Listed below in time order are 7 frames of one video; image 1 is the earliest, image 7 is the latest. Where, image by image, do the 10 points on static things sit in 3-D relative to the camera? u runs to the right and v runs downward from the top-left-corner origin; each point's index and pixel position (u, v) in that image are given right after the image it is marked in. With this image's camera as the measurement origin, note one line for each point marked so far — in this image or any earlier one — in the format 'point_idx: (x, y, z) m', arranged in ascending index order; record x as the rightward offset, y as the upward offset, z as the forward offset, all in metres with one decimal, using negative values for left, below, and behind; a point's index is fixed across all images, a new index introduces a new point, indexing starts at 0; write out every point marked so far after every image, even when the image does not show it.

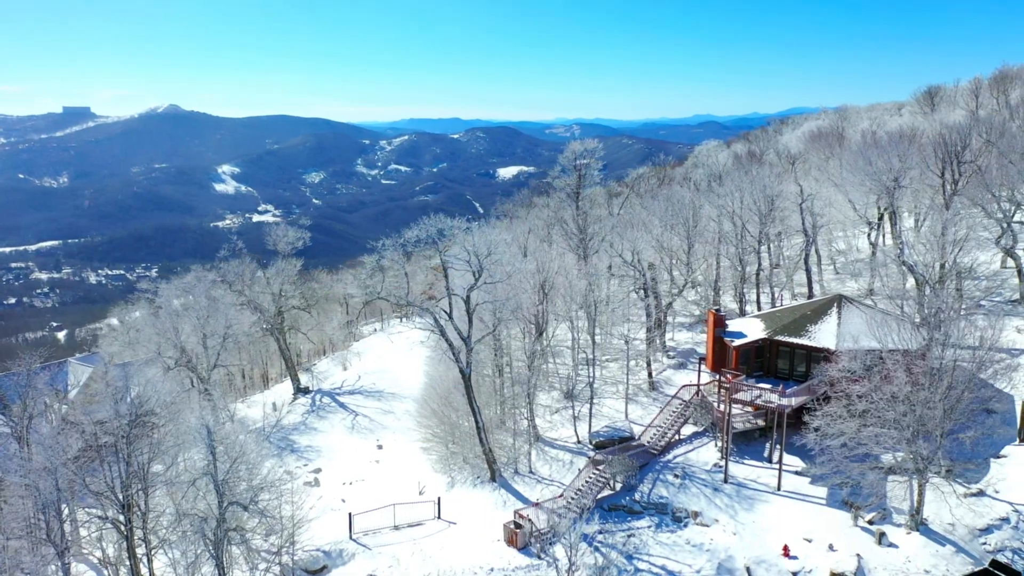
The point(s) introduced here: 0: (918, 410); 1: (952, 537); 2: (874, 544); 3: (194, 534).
0: (+10.7, -3.2, +16.3) m
1: (+11.3, -6.3, +15.8) m
2: (+9.5, -6.6, +16.1) m
3: (-10.1, -7.9, +19.9) m
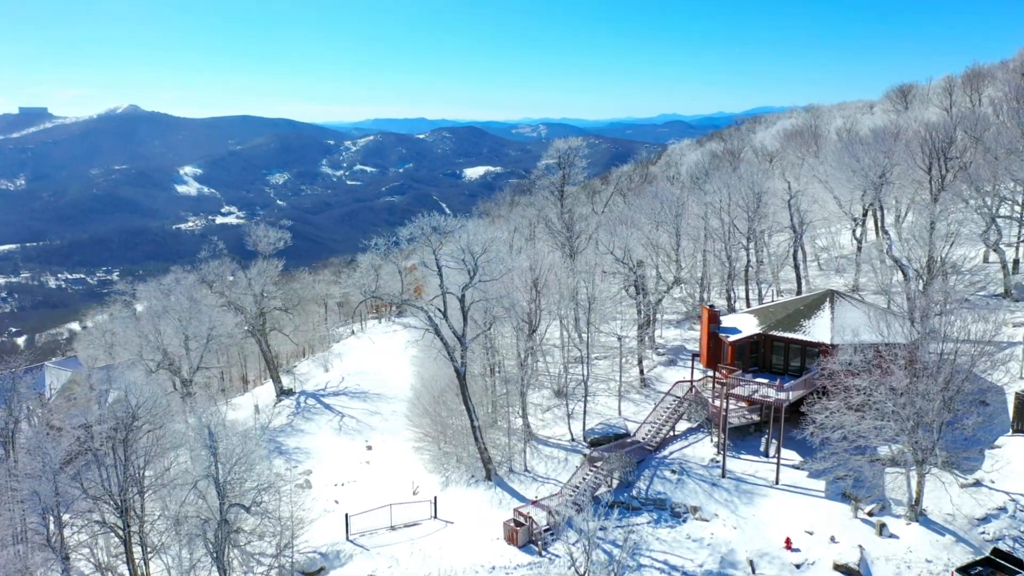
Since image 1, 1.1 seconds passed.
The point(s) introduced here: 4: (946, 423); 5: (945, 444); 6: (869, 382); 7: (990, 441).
0: (+10.8, -3.1, +16.5) m
1: (+11.4, -6.2, +16.0) m
2: (+9.6, -6.5, +16.3) m
3: (-10.1, -7.9, +19.6) m
4: (+11.9, -3.7, +16.8) m
5: (+13.7, -4.6, +18.3) m
6: (+10.5, -2.7, +17.7) m
7: (+14.3, -4.5, +18.2) m
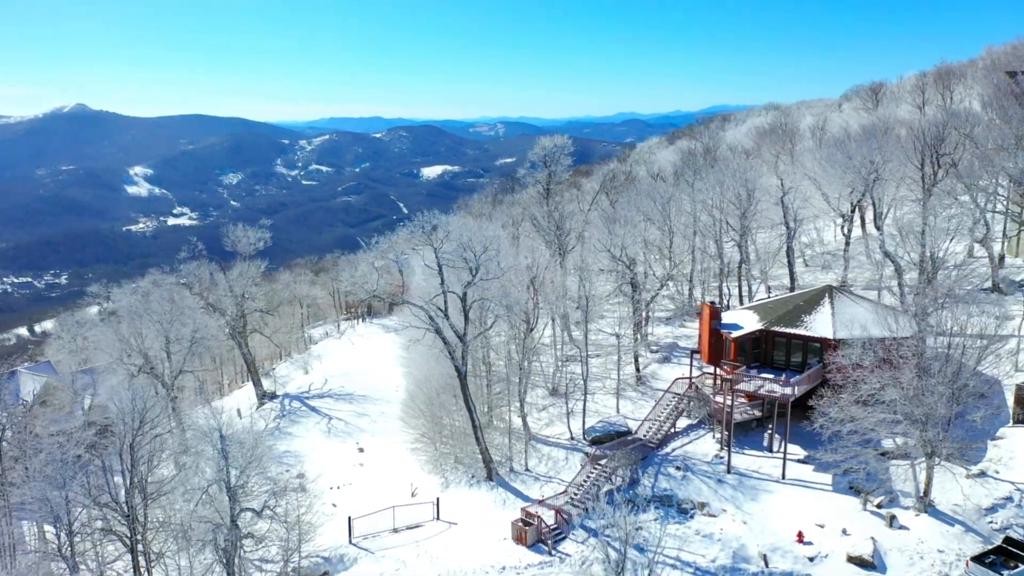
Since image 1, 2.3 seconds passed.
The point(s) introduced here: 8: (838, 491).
0: (+11.1, -2.9, +16.8) m
1: (+11.8, -6.0, +16.3) m
2: (+10.0, -6.4, +16.6) m
3: (-9.8, -8.0, +19.3) m
4: (+12.2, -3.5, +17.1) m
5: (+14.0, -4.4, +18.6) m
6: (+10.8, -2.5, +17.9) m
7: (+14.5, -4.3, +18.6) m
8: (+9.7, -6.0, +18.4) m
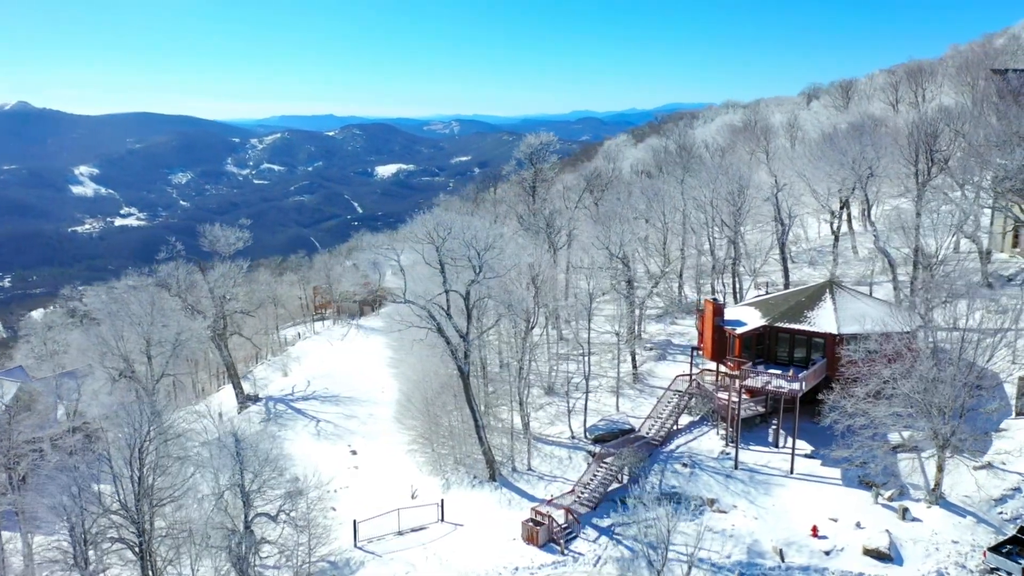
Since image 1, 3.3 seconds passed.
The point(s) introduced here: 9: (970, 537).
0: (+11.5, -2.8, +17.0) m
1: (+12.2, -5.9, +16.5) m
2: (+10.4, -6.2, +16.8) m
3: (-9.4, -8.1, +18.9) m
4: (+12.6, -3.4, +17.3) m
5: (+14.4, -4.3, +18.9) m
6: (+11.2, -2.4, +18.2) m
7: (+14.9, -4.1, +18.9) m
8: (+10.0, -5.9, +18.6) m
9: (+11.5, -6.3, +15.7) m
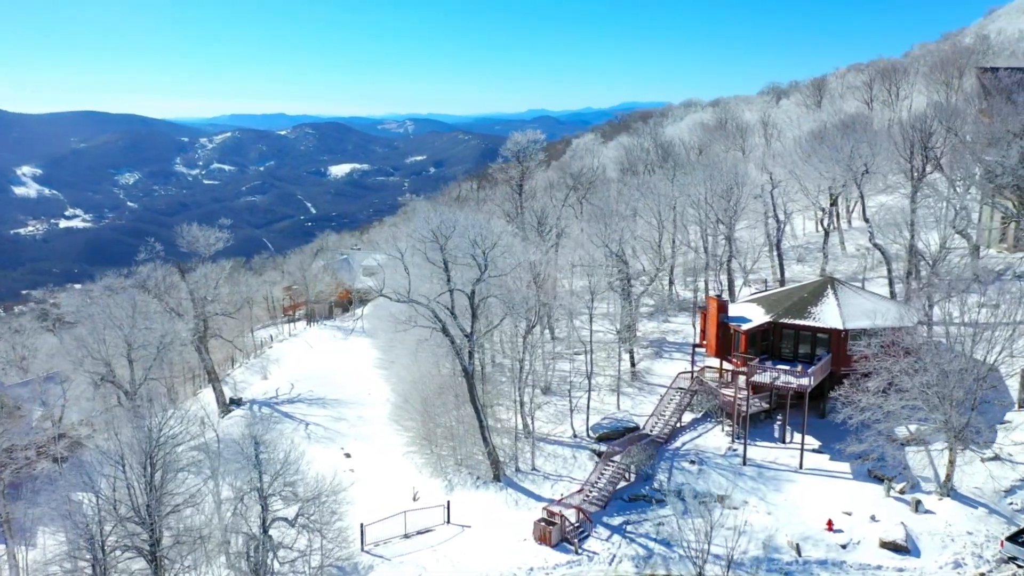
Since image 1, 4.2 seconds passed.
0: (+11.9, -2.7, +17.3) m
1: (+12.7, -5.7, +16.8) m
2: (+10.9, -6.1, +17.0) m
3: (-9.0, -8.2, +18.6) m
4: (+13.0, -3.3, +17.7) m
5: (+14.7, -4.1, +19.3) m
6: (+11.6, -2.3, +18.4) m
7: (+15.3, -3.9, +19.3) m
8: (+10.4, -5.8, +18.9) m
9: (+12.1, -6.2, +16.0) m
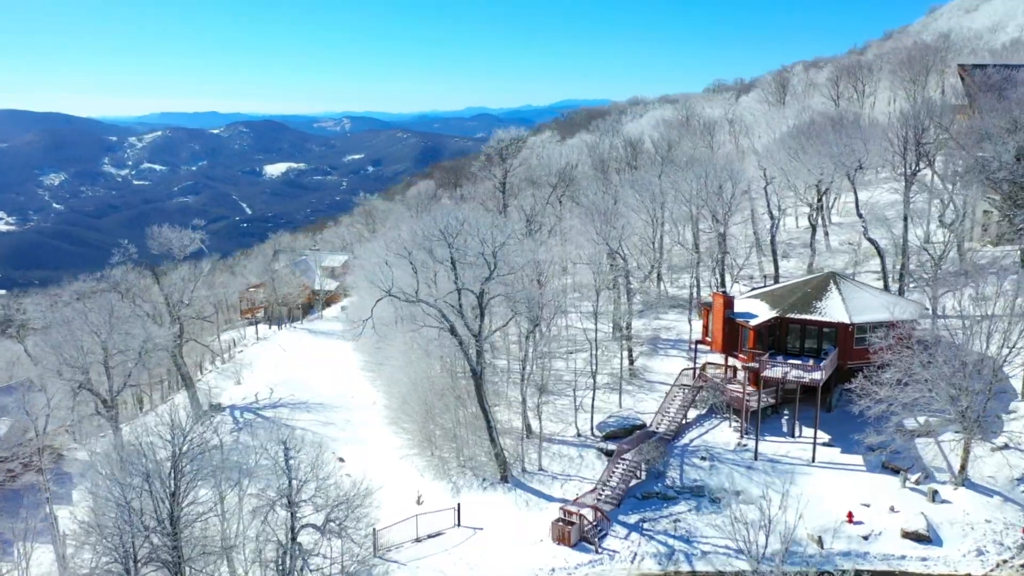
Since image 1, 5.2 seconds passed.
0: (+12.5, -2.5, +17.7) m
1: (+13.3, -5.6, +17.3) m
2: (+11.5, -6.0, +17.4) m
3: (-8.3, -8.4, +18.4) m
4: (+13.6, -3.1, +18.1) m
5: (+15.3, -3.9, +19.8) m
6: (+12.1, -2.1, +18.8) m
7: (+15.8, -3.7, +19.8) m
8: (+11.1, -5.6, +19.2) m
9: (+12.8, -6.0, +16.5) m
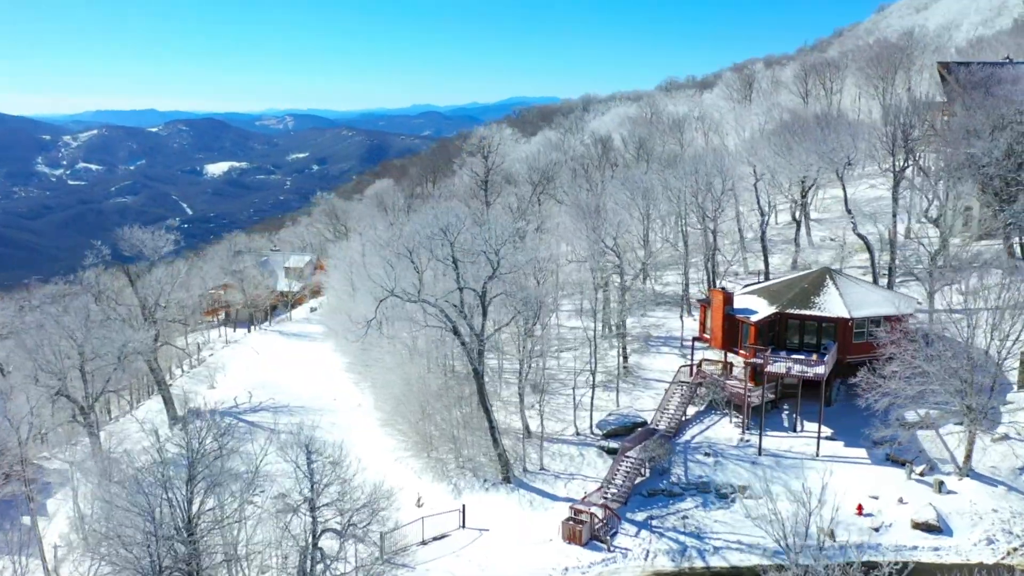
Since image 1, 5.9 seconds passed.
0: (+12.9, -2.4, +18.2) m
1: (+13.7, -5.4, +17.8) m
2: (+12.0, -5.9, +17.8) m
3: (-7.9, -8.5, +18.1) m
4: (+14.0, -2.9, +18.6) m
5: (+15.6, -3.7, +20.3) m
6: (+12.4, -2.0, +19.3) m
7: (+16.1, -3.5, +20.4) m
8: (+11.4, -5.5, +19.6) m
9: (+13.2, -5.9, +16.9) m
